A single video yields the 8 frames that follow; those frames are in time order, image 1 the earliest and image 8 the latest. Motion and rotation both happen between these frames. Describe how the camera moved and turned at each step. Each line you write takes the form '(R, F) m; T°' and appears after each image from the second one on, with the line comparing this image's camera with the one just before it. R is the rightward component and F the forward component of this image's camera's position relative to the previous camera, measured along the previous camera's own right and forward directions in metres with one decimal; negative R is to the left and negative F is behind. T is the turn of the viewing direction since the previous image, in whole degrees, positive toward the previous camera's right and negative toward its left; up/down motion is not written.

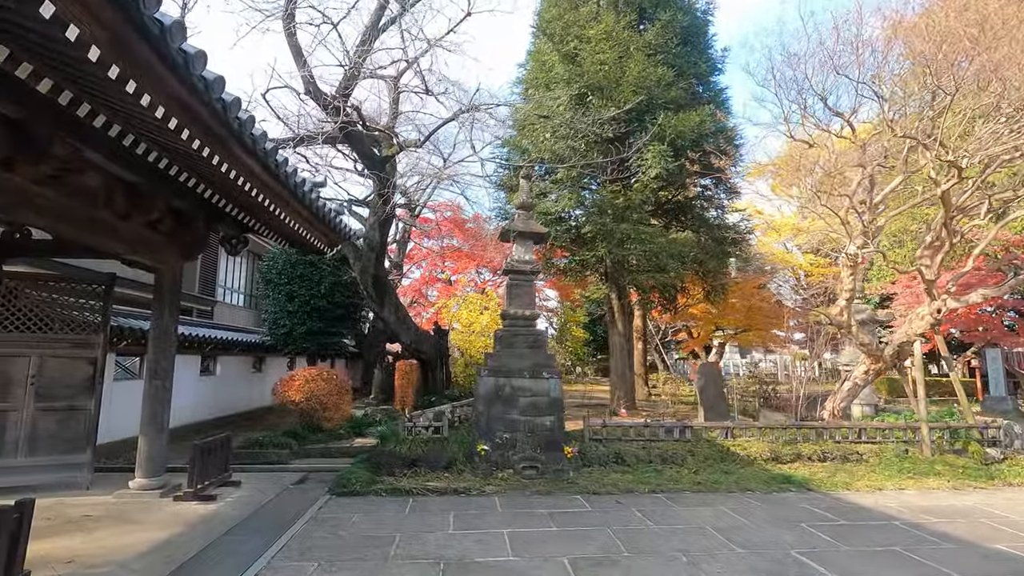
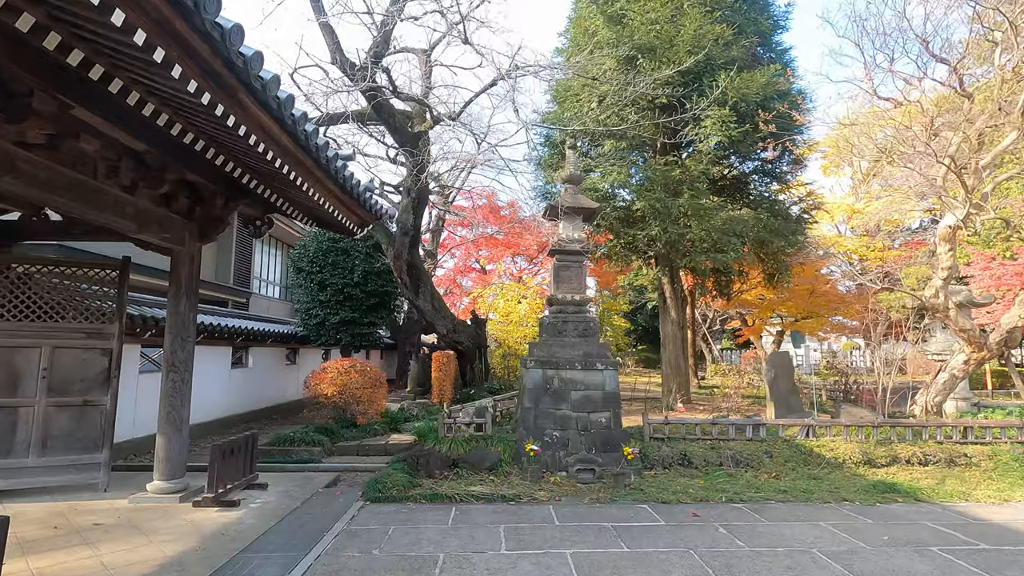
(-0.2, +0.7) m; -3°
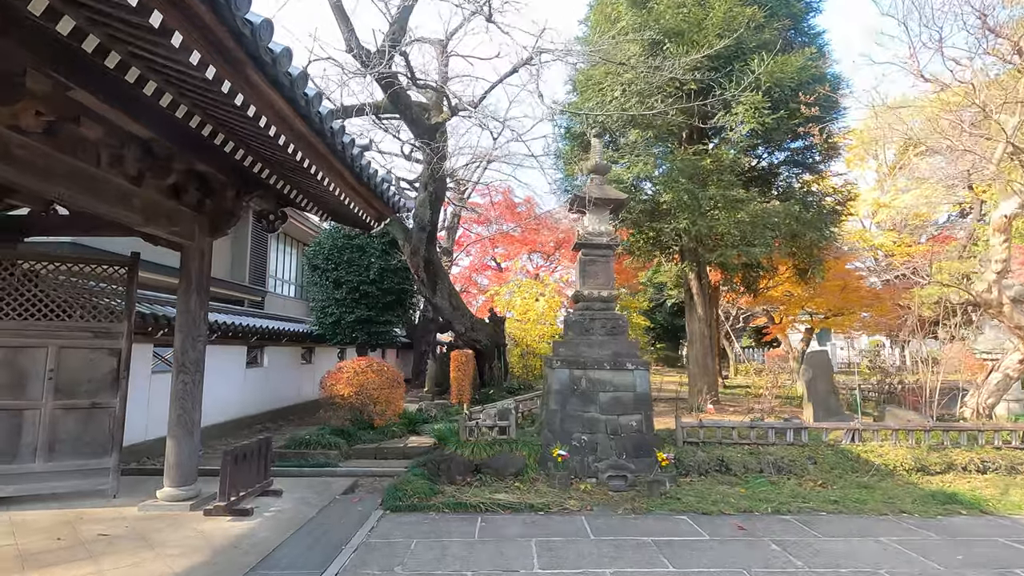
(-0.1, +0.3) m; -1°
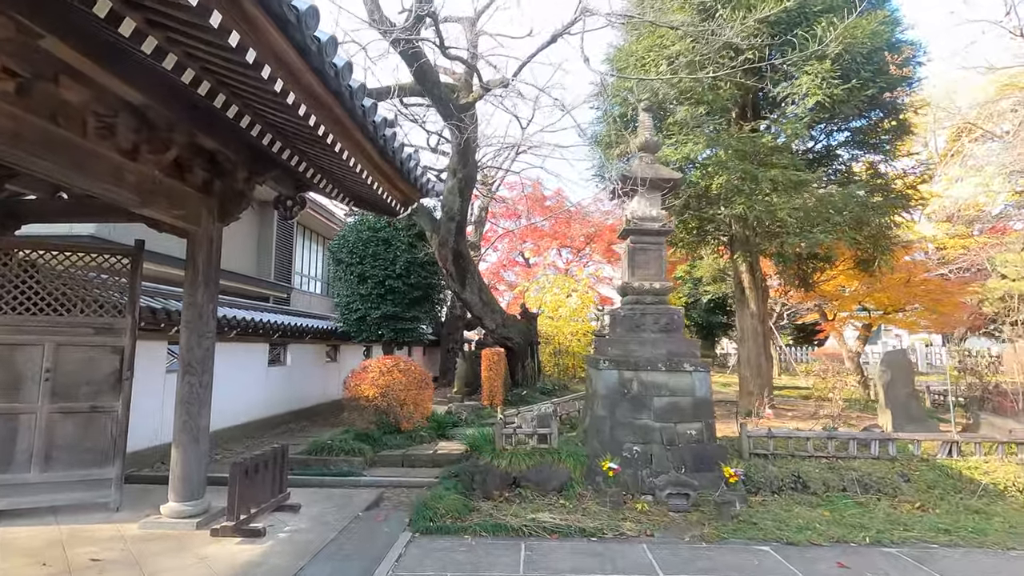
(-0.2, +0.6) m; -3°
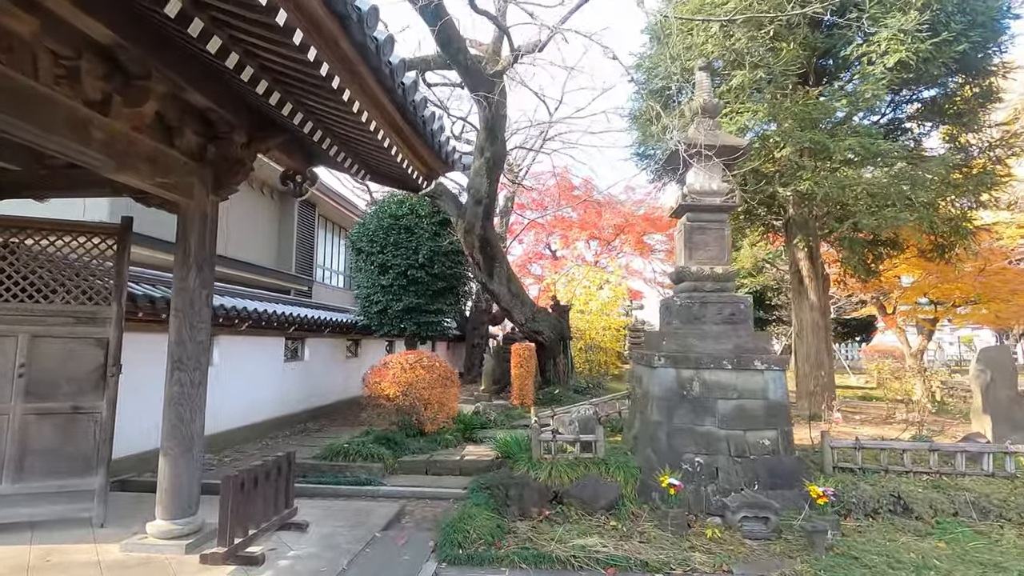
(-0.1, +0.7) m; -2°
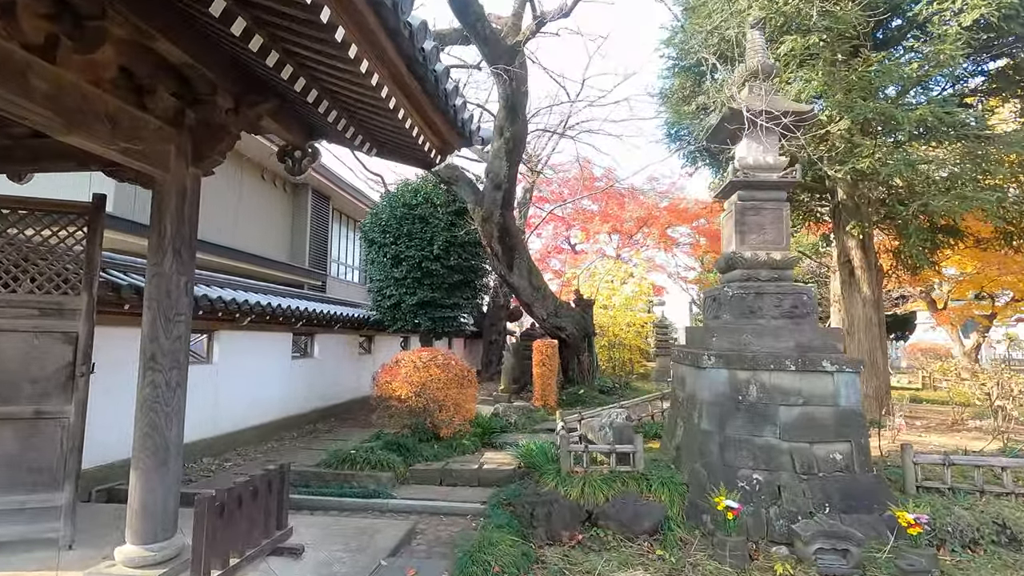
(-0.1, +0.6) m; -2°
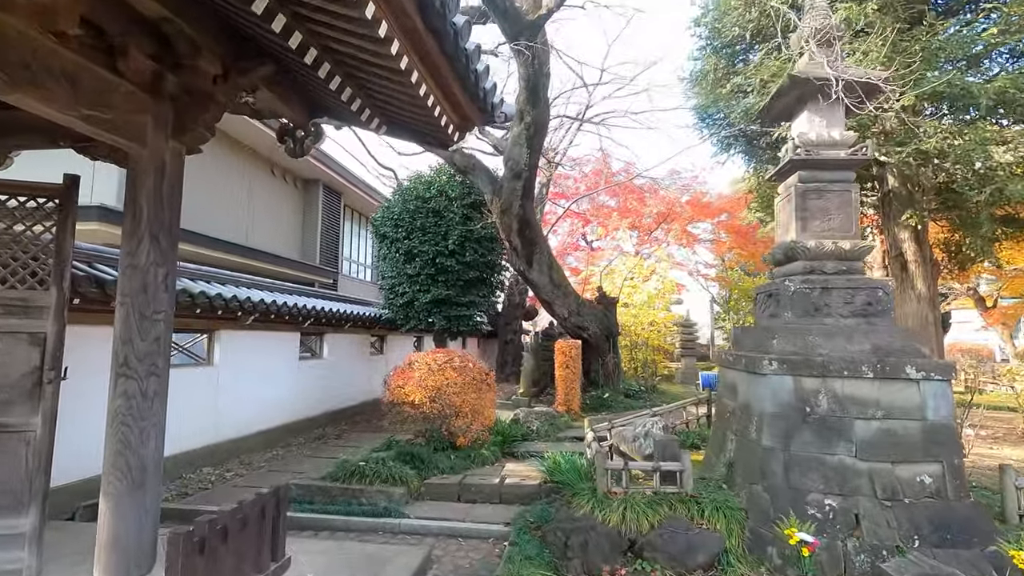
(-0.1, +0.5) m; -1°
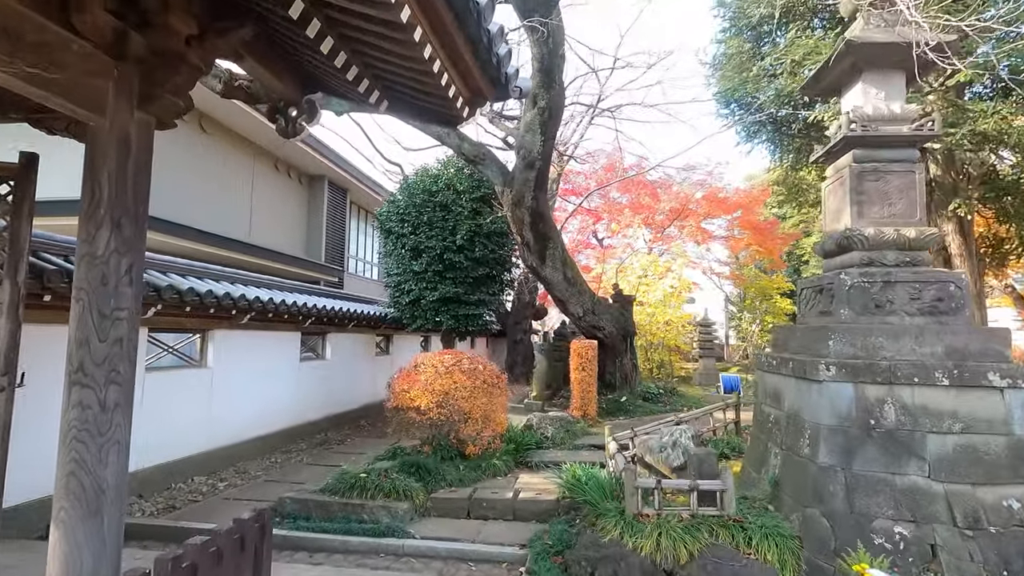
(-0.1, +0.4) m; -1°
